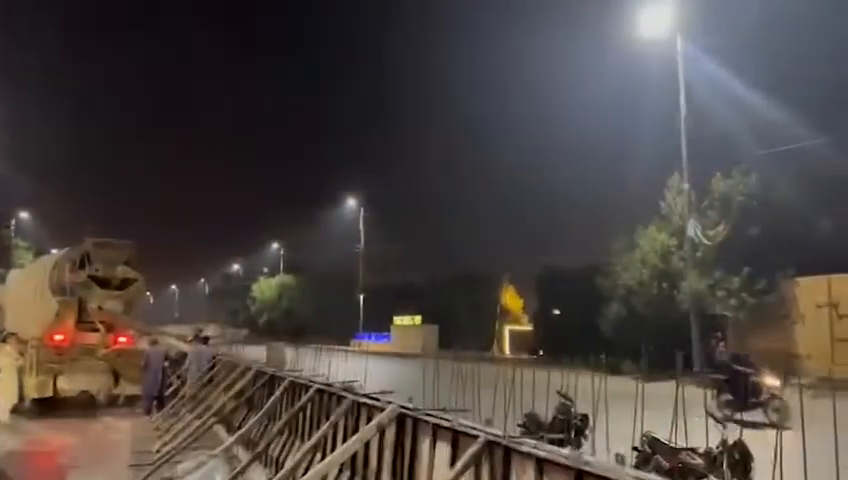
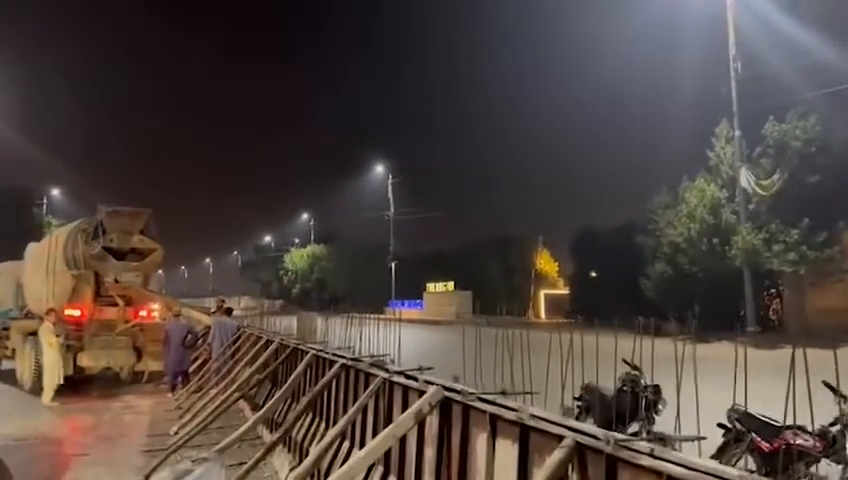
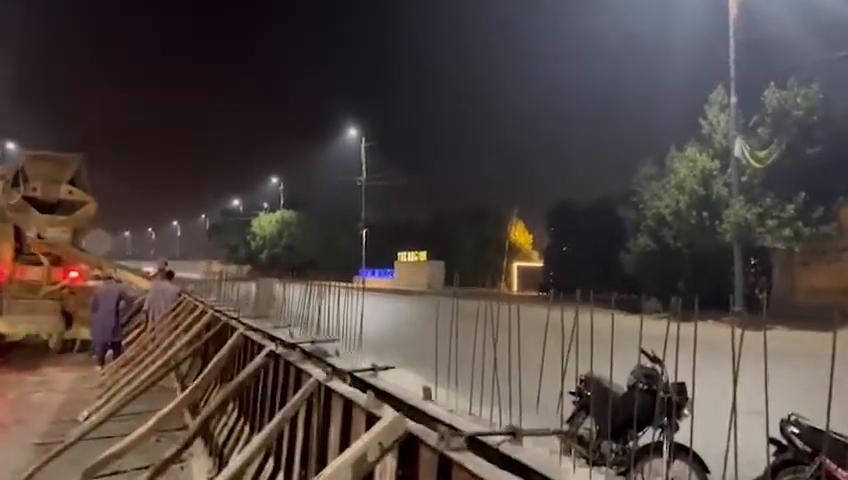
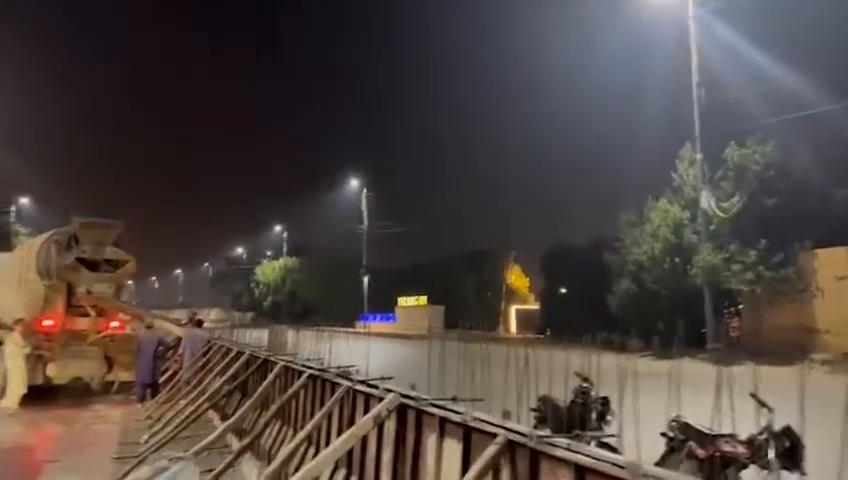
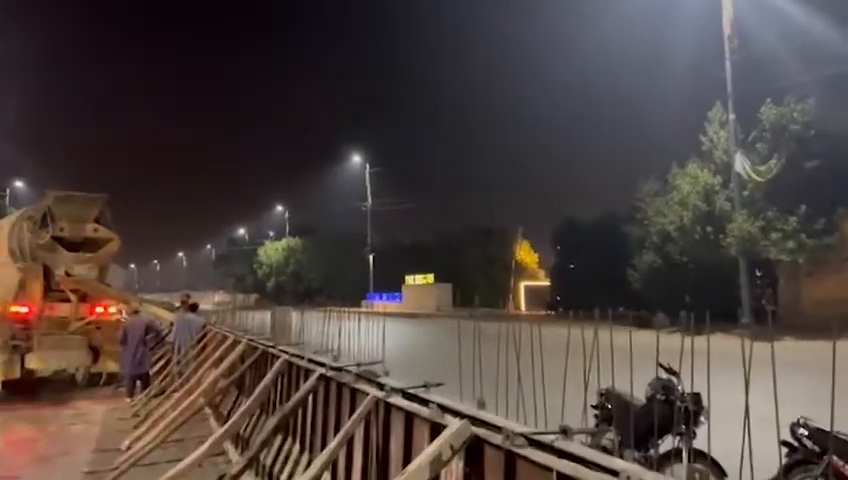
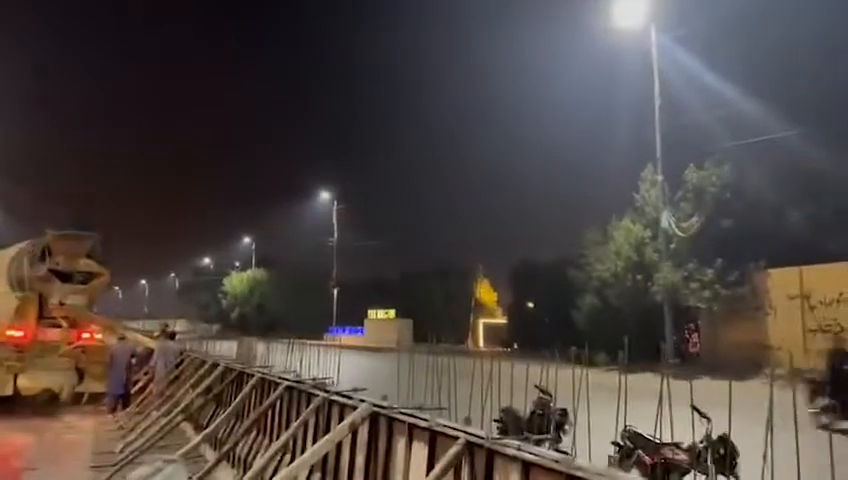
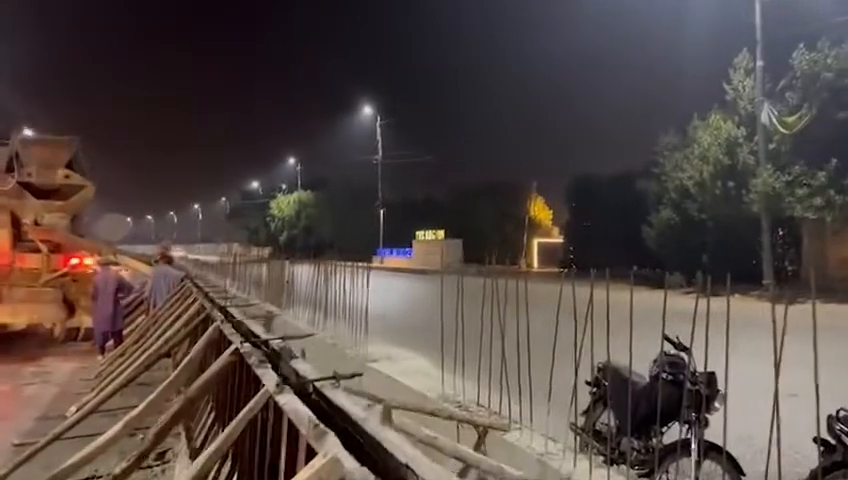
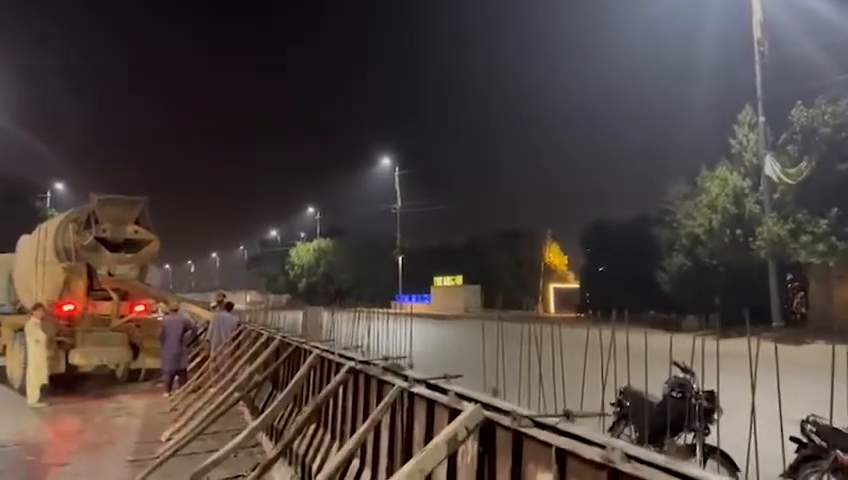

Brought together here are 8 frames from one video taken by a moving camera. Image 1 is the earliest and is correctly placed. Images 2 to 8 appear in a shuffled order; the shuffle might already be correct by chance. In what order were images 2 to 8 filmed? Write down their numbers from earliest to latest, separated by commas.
6, 4, 2, 8, 5, 3, 7
